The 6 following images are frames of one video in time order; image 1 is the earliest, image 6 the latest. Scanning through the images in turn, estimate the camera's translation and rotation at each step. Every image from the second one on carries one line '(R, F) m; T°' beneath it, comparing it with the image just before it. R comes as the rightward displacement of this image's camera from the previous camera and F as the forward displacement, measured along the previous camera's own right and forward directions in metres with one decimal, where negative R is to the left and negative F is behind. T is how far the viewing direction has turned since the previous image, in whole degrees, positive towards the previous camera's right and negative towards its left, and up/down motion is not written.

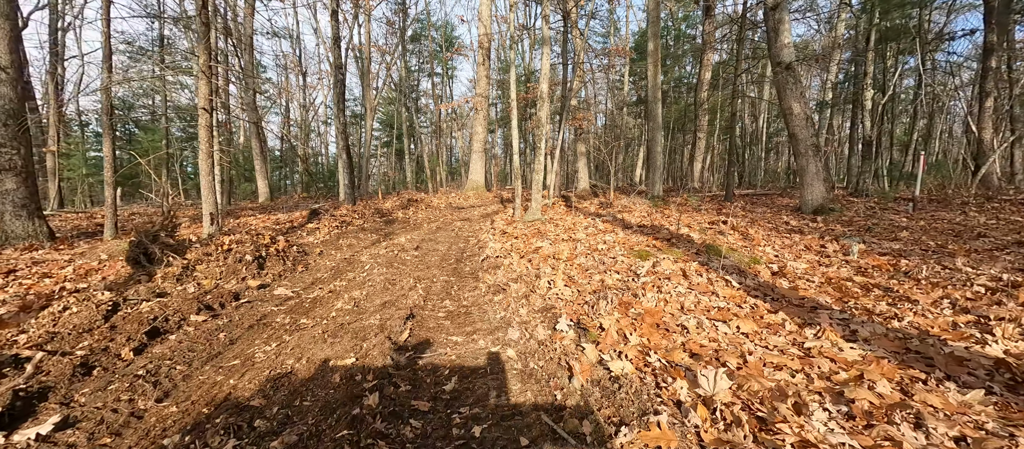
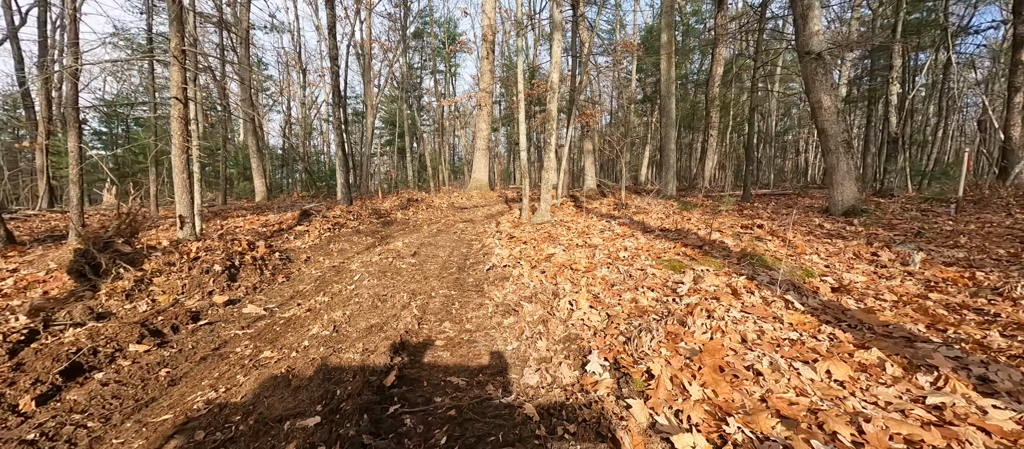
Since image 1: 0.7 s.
(-0.1, +0.8) m; 0°
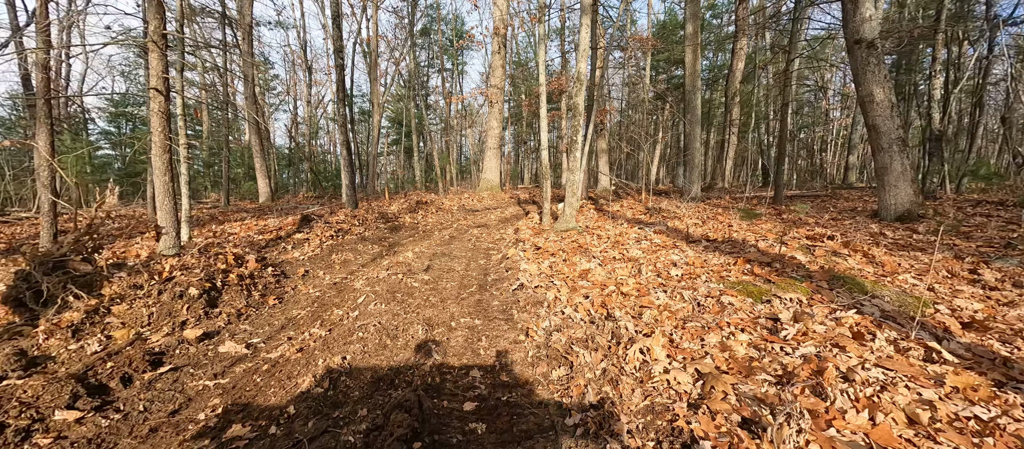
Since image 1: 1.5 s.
(-0.4, +0.9) m; -1°
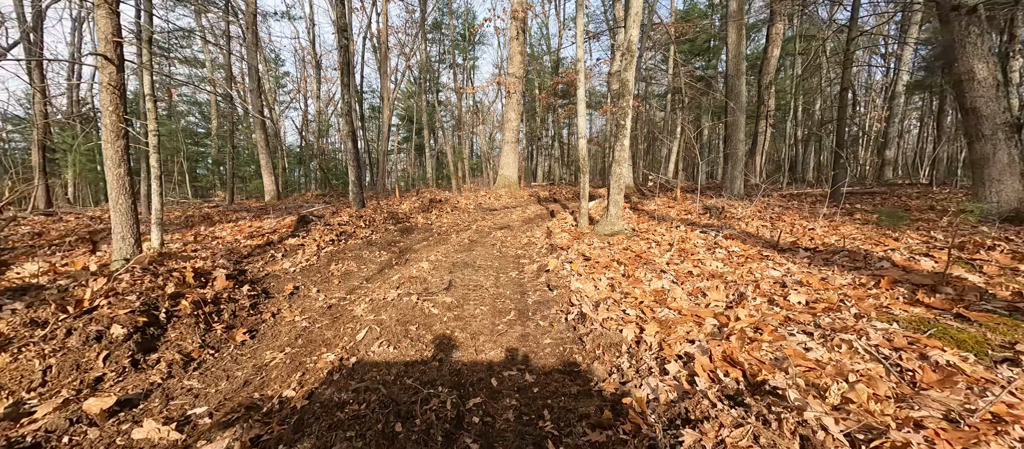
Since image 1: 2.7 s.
(-0.4, +1.4) m; -1°
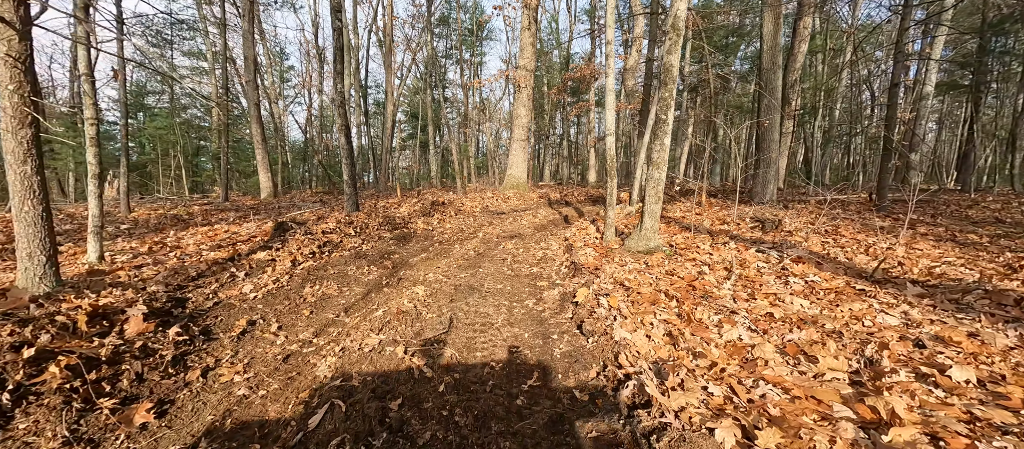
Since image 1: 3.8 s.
(-0.2, +1.2) m; -1°
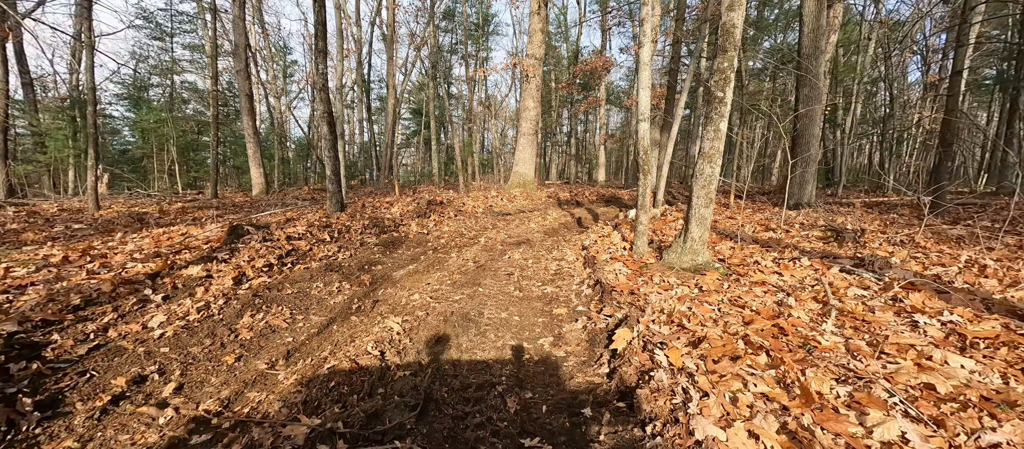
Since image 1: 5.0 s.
(-0.1, +1.3) m; -1°
